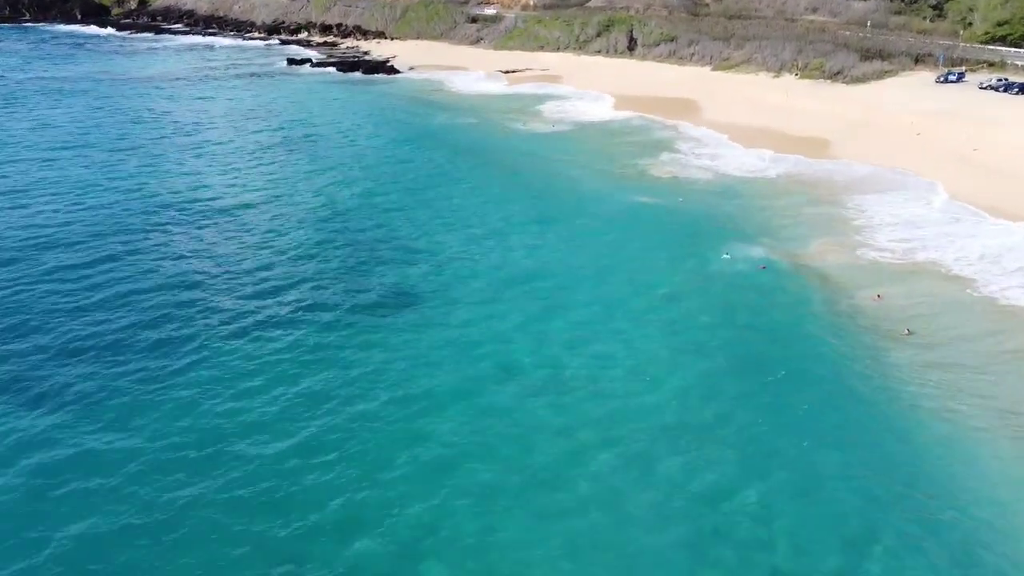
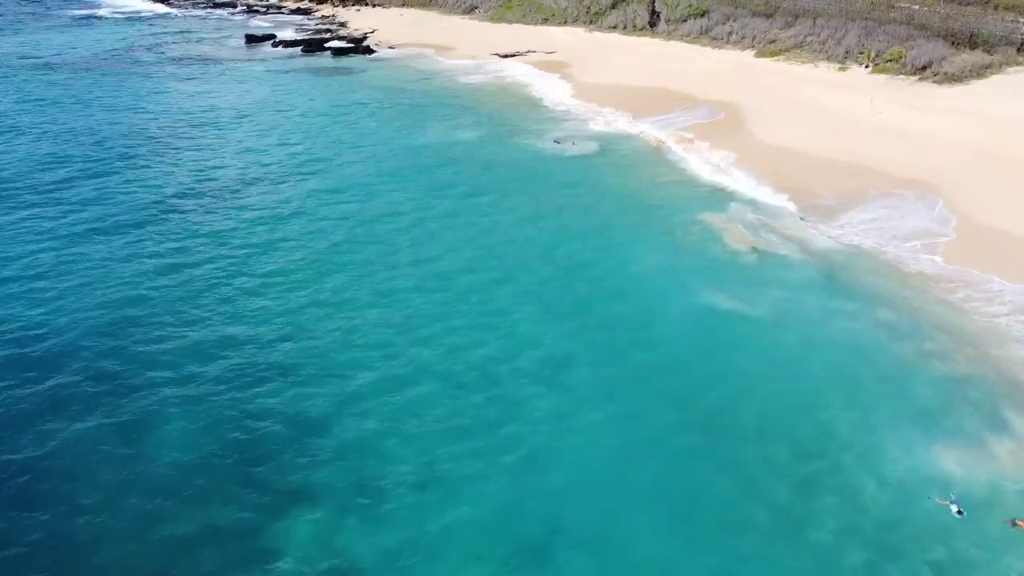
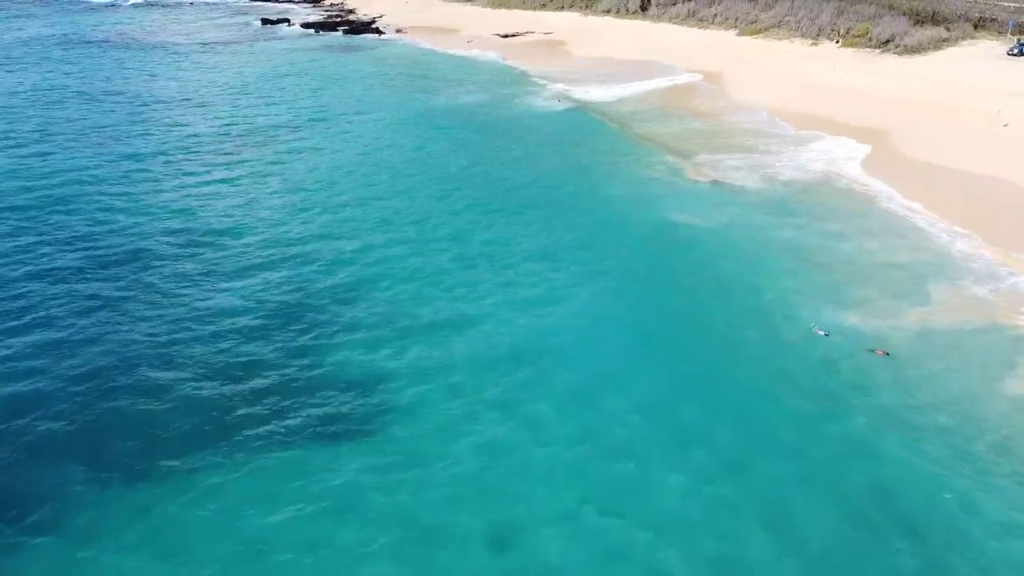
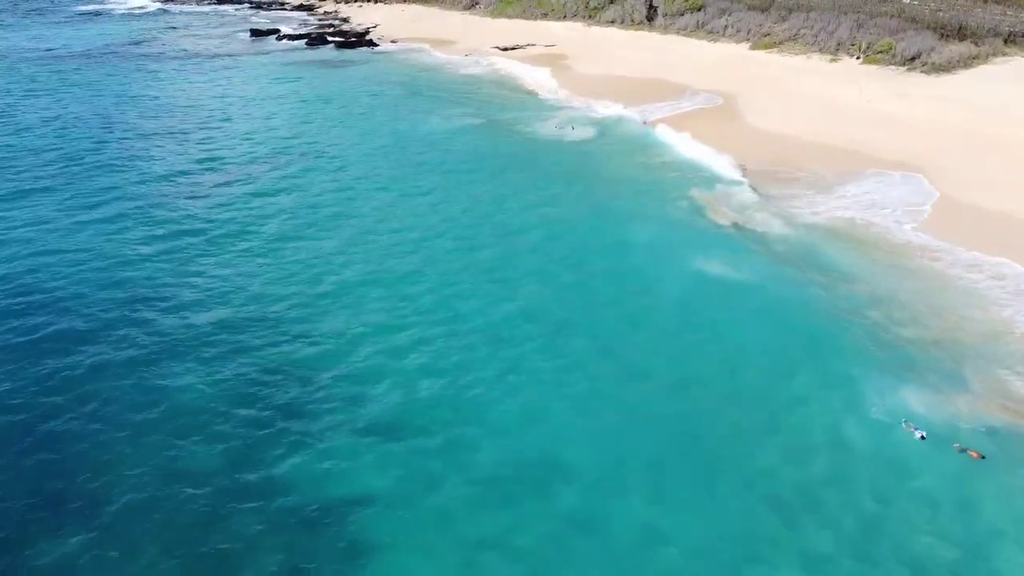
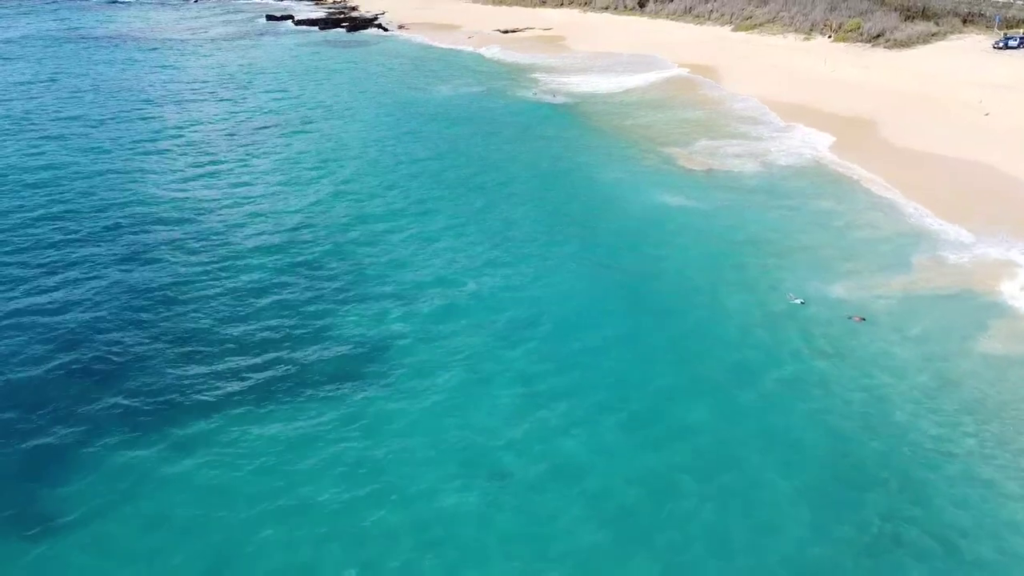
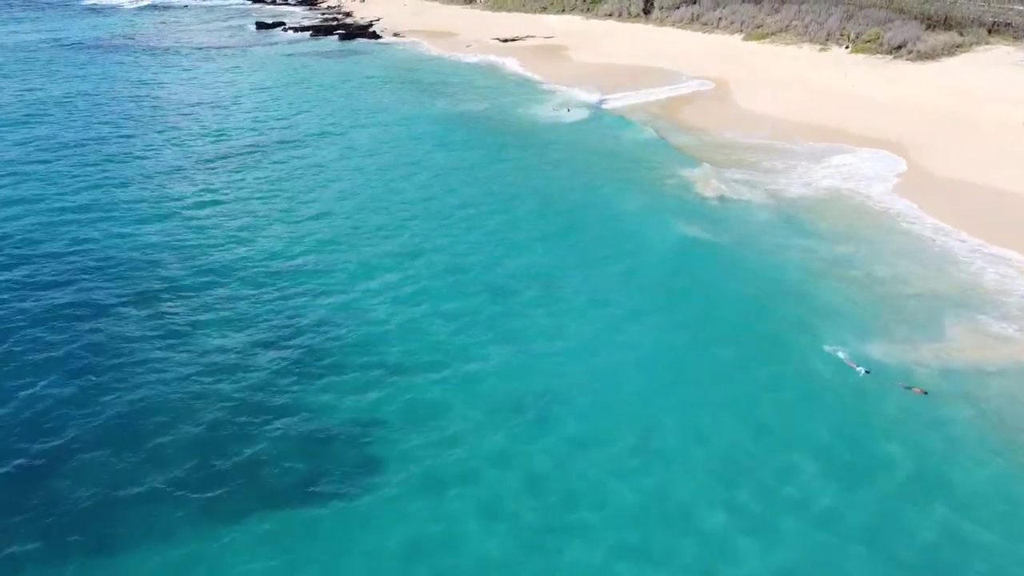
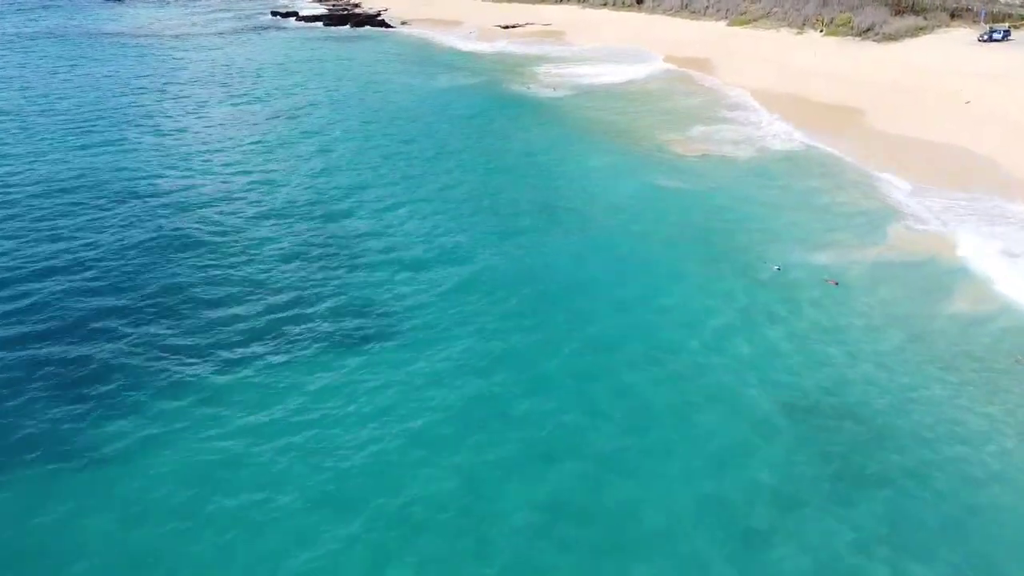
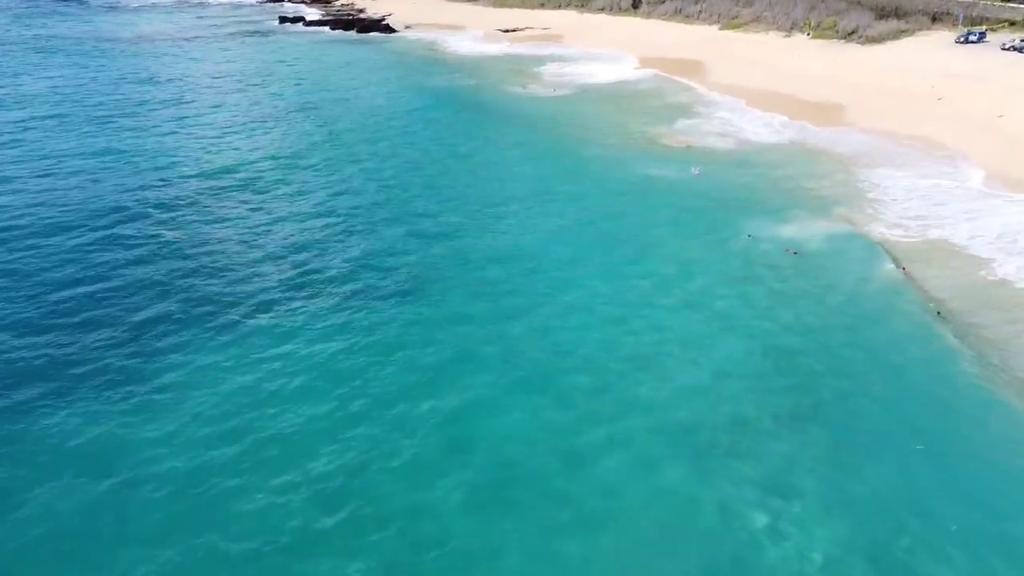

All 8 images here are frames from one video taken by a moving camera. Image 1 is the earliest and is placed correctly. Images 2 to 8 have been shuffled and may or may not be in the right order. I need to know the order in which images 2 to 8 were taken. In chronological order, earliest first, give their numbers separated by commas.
8, 7, 5, 3, 6, 4, 2
